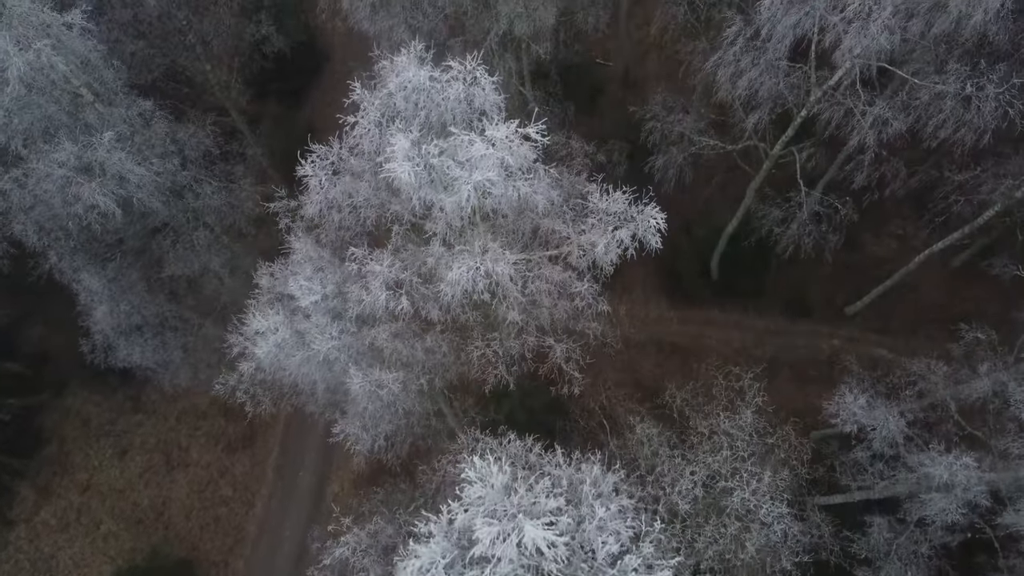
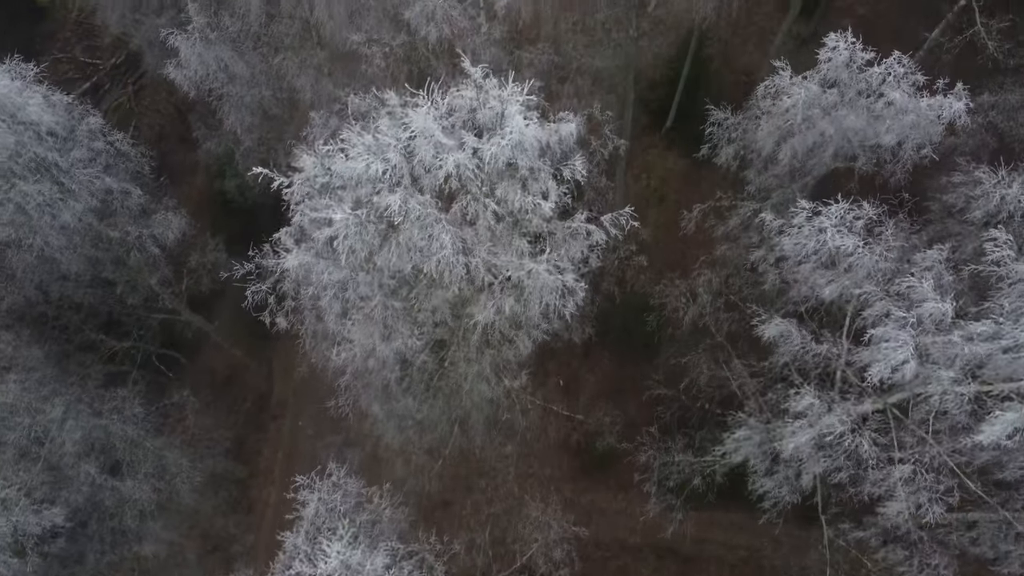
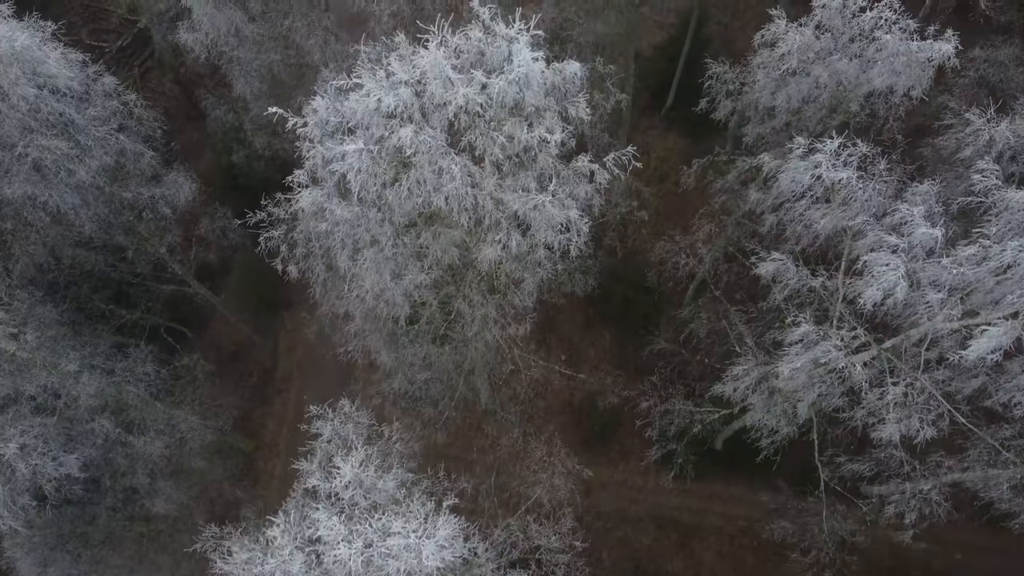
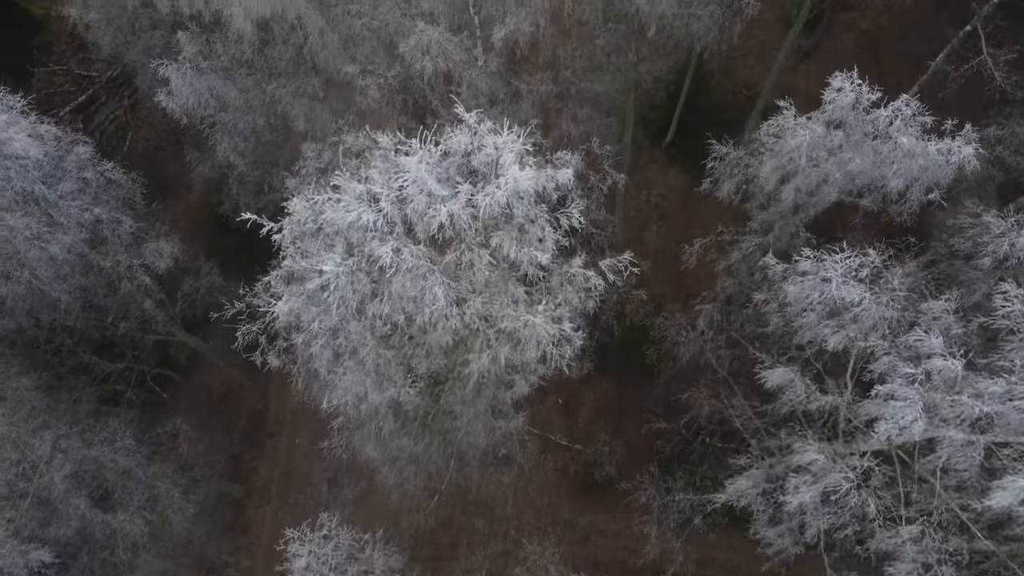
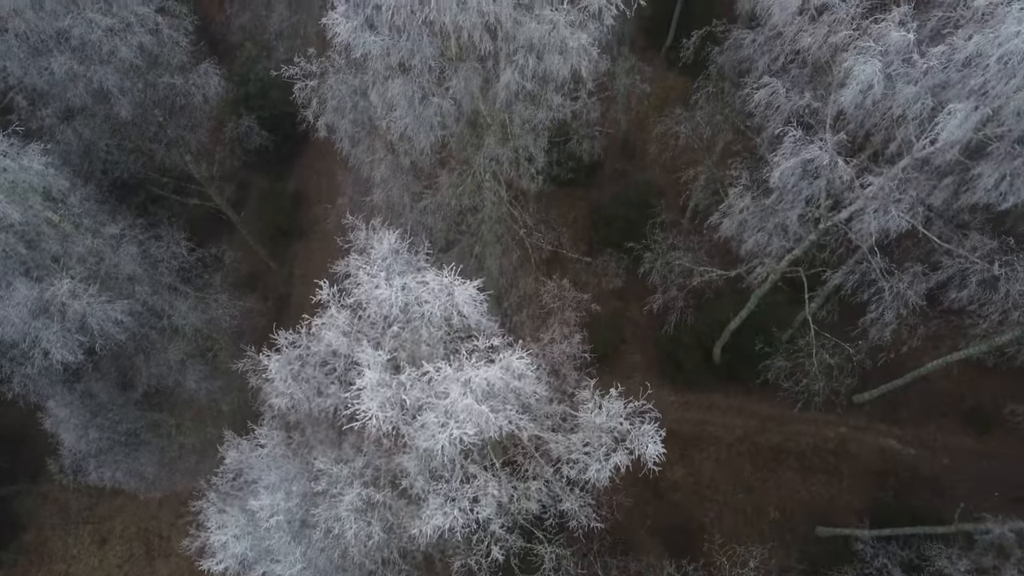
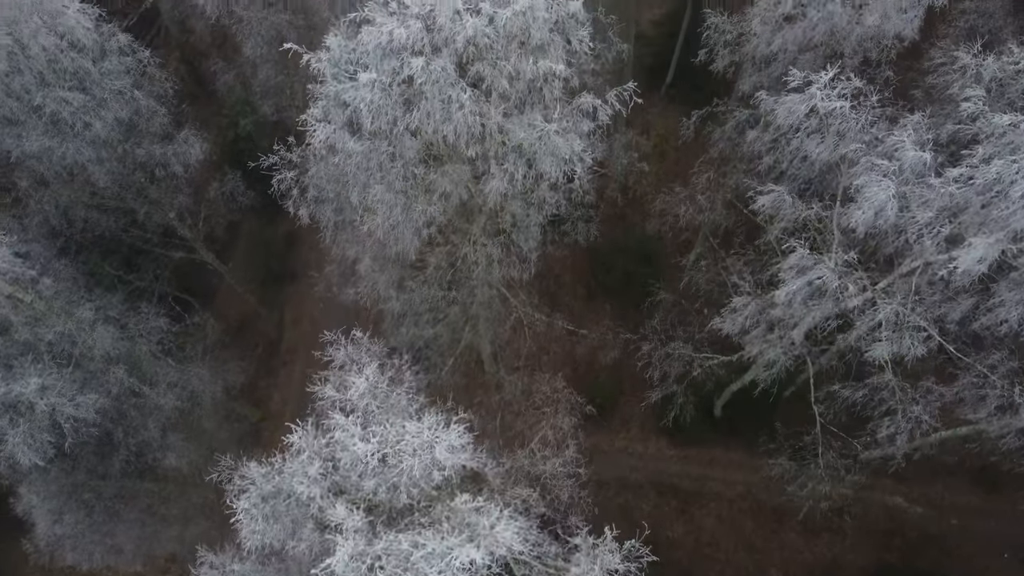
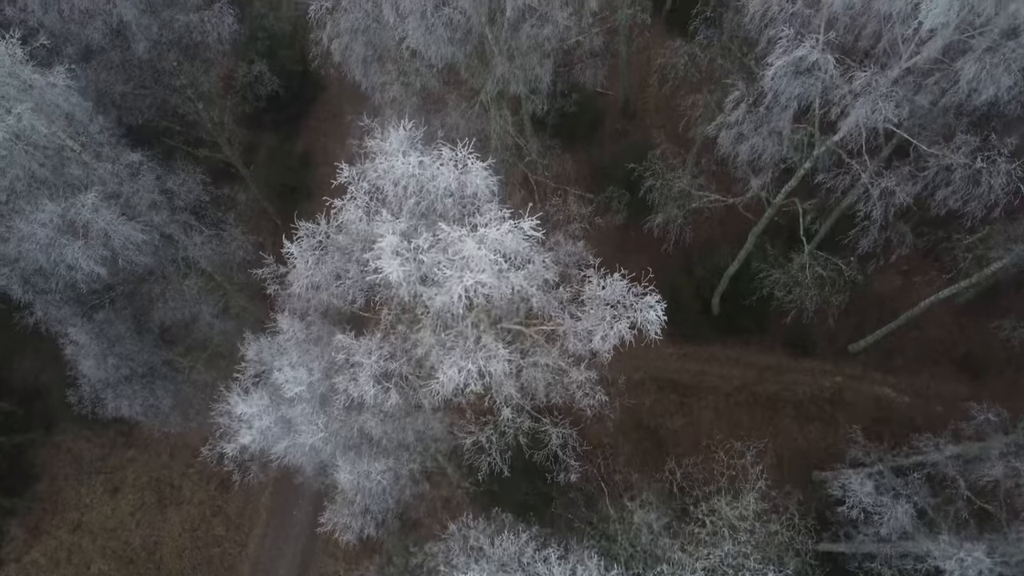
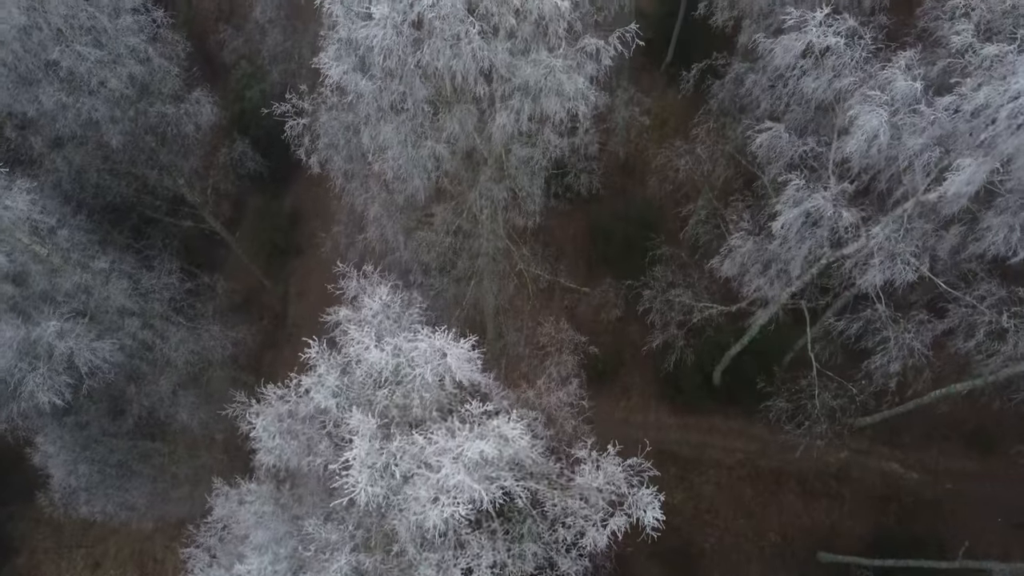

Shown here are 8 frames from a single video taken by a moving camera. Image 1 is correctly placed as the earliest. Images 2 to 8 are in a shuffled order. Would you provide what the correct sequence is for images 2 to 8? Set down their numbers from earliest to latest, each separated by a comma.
7, 5, 8, 6, 3, 2, 4
